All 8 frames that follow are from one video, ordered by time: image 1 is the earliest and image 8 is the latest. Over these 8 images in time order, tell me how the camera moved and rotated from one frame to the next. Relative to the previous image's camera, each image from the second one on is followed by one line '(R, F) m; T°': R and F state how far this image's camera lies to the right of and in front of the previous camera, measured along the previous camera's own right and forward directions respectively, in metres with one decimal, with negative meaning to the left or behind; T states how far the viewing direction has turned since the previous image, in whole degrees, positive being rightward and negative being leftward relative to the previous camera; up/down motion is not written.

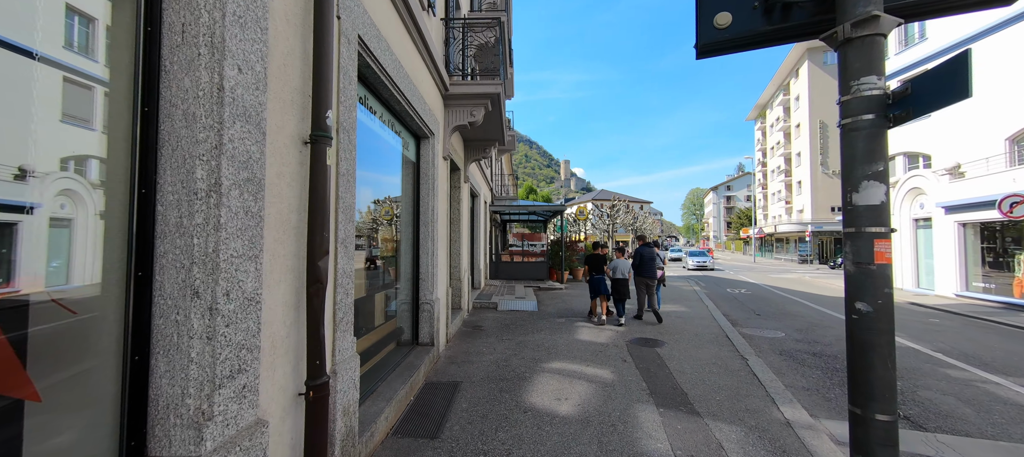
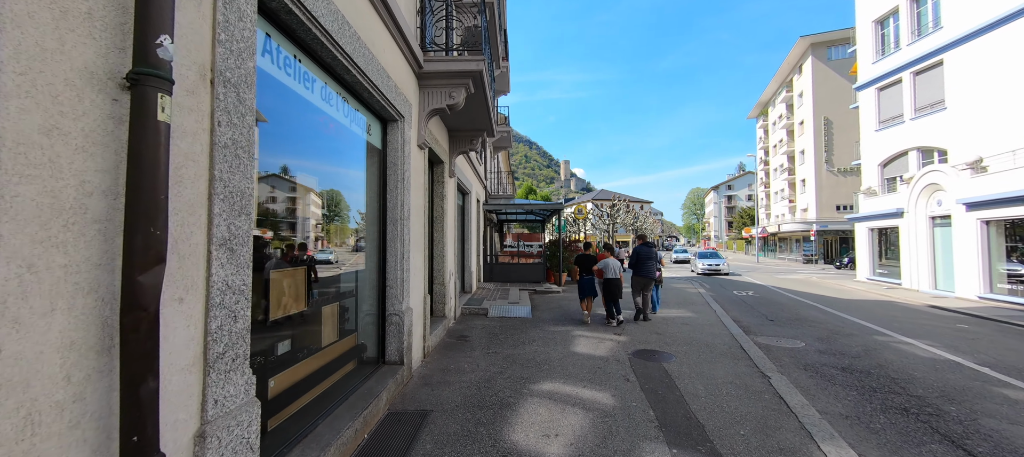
(+0.2, +0.7) m; 0°
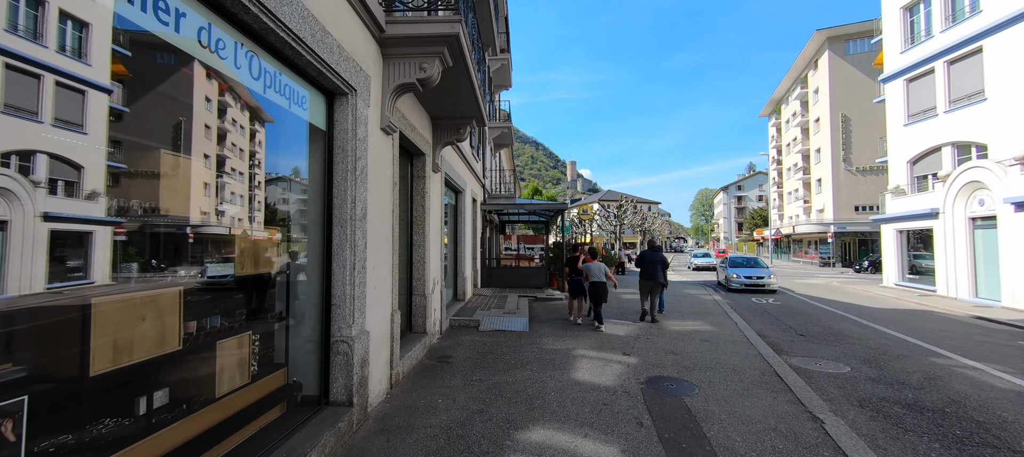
(+0.2, +1.0) m; -1°
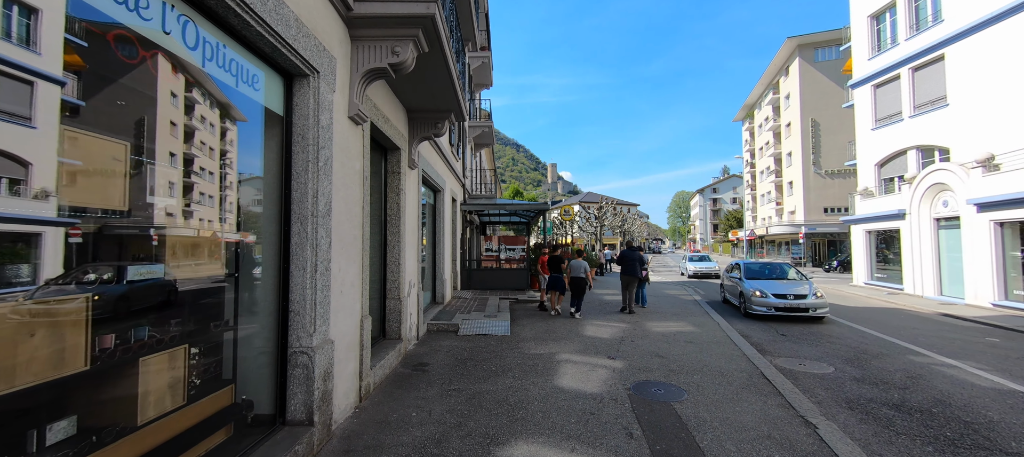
(0.0, +0.3) m; +3°
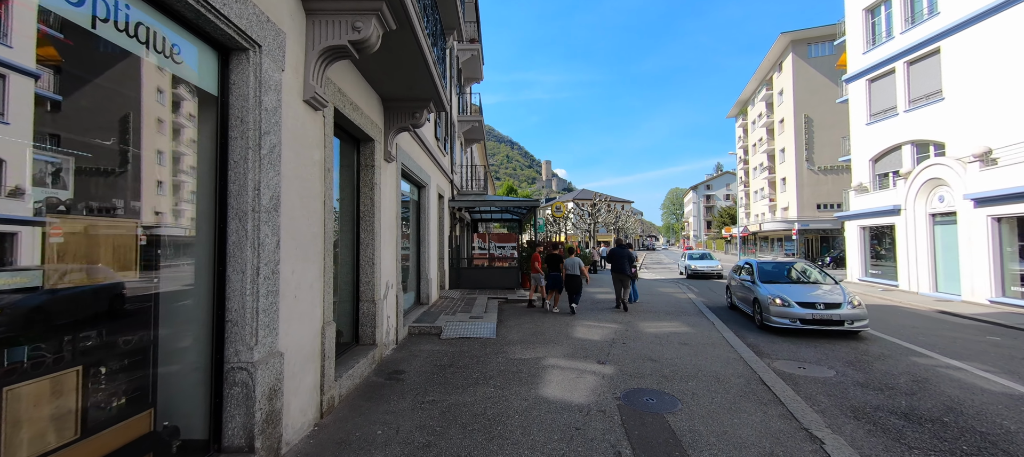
(+0.2, +0.4) m; +1°
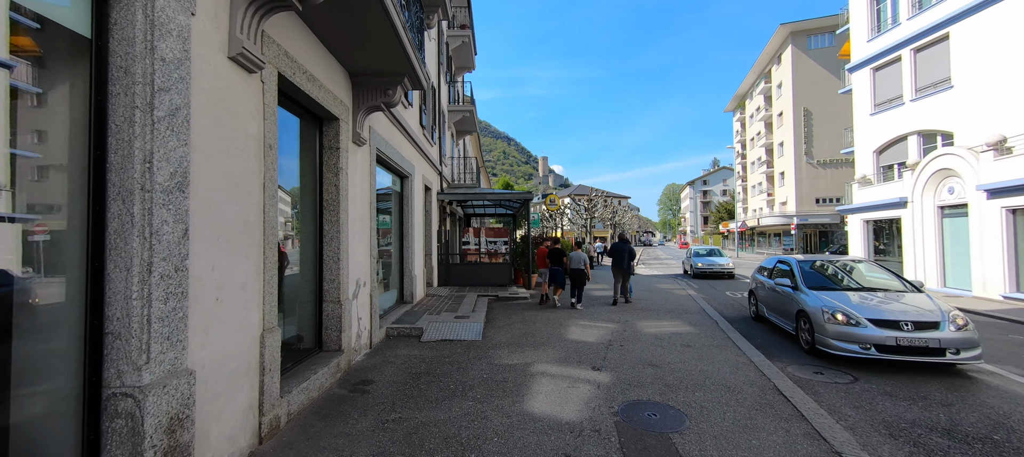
(+0.2, +0.6) m; 0°
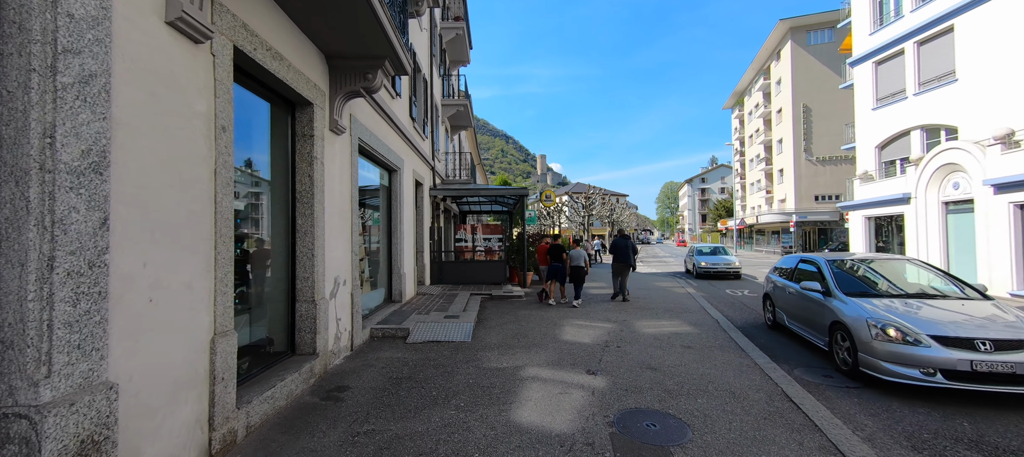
(+0.1, +0.3) m; 0°
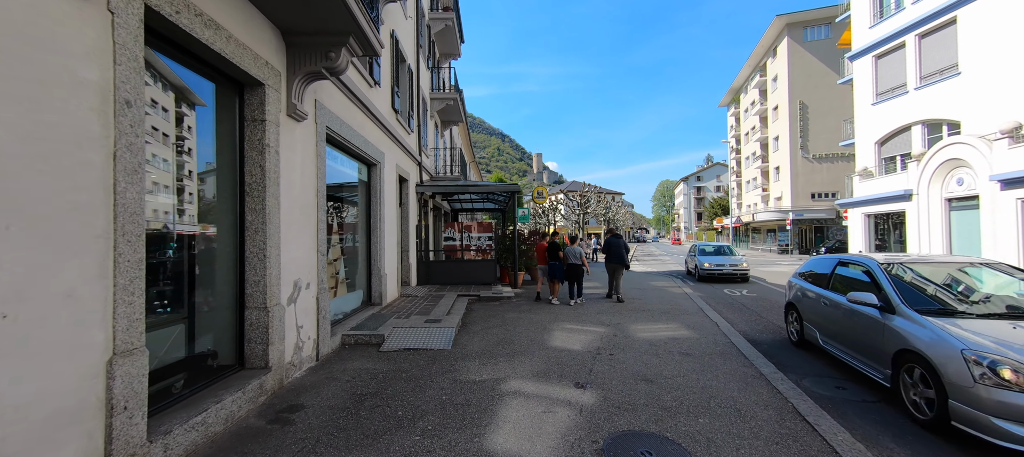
(+0.2, +0.5) m; +1°
